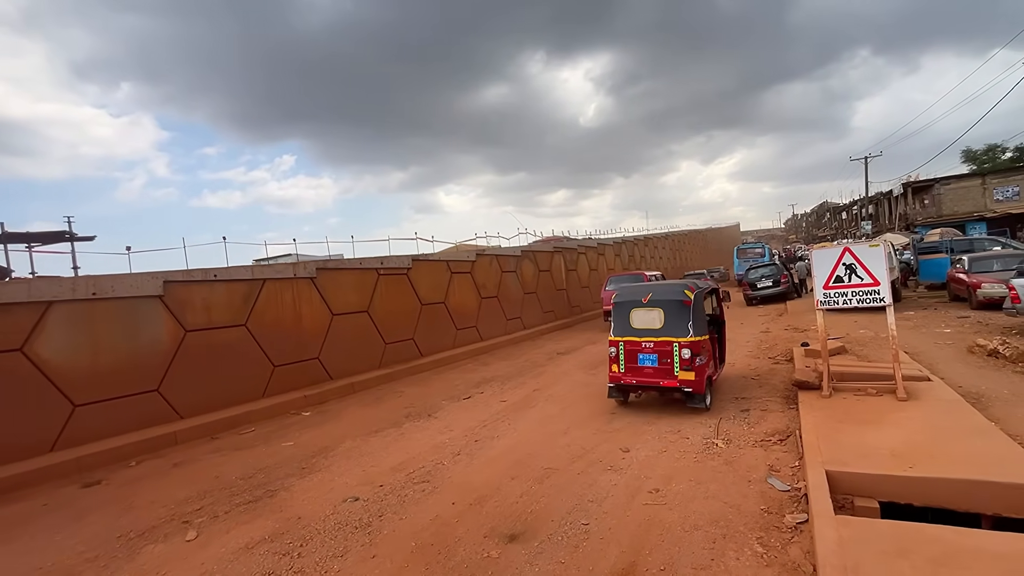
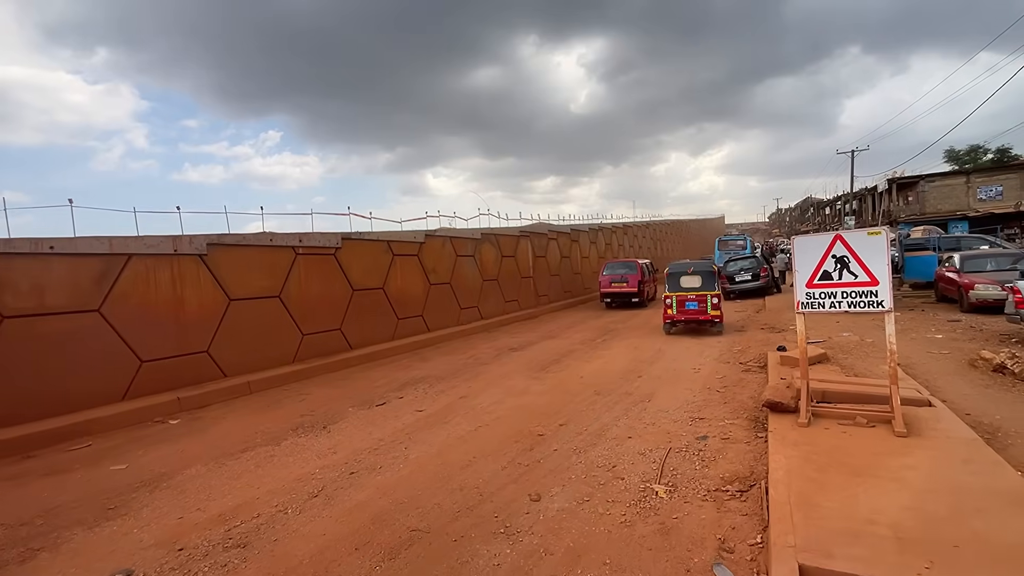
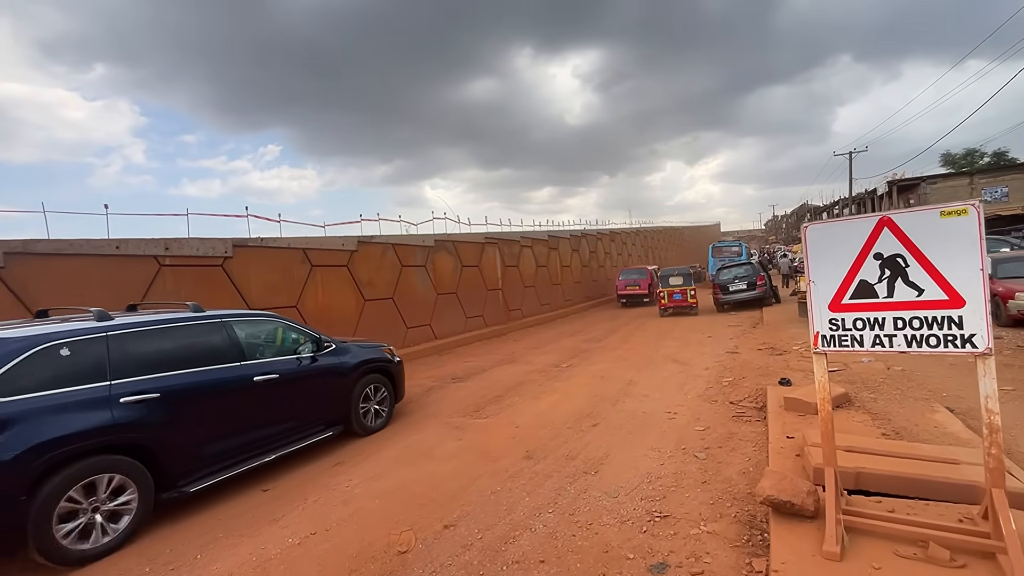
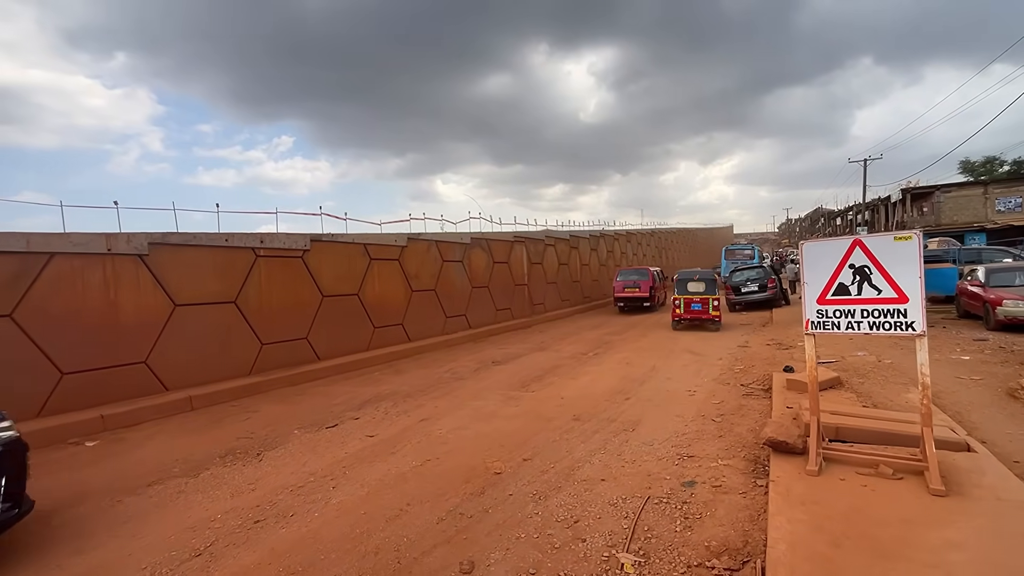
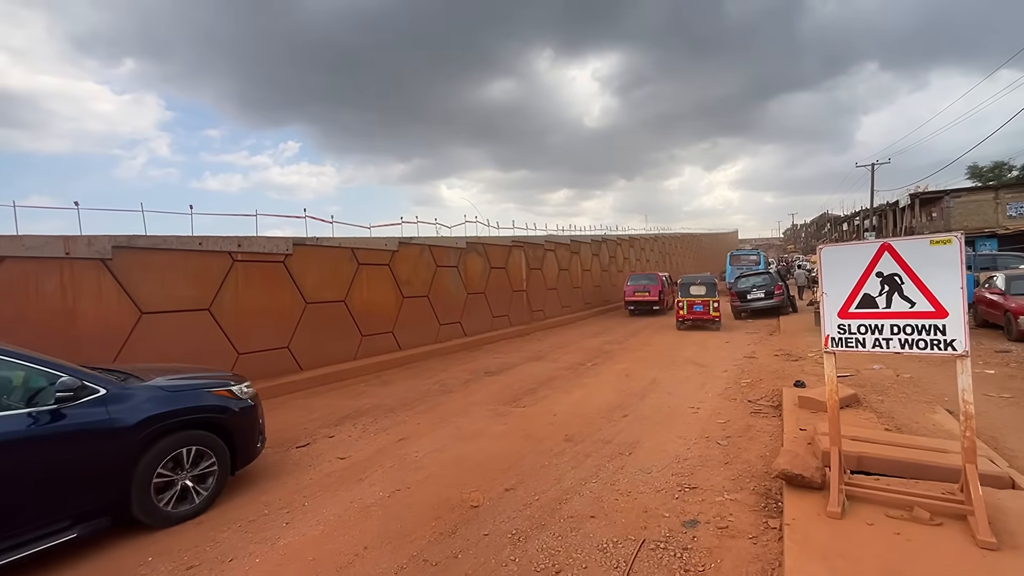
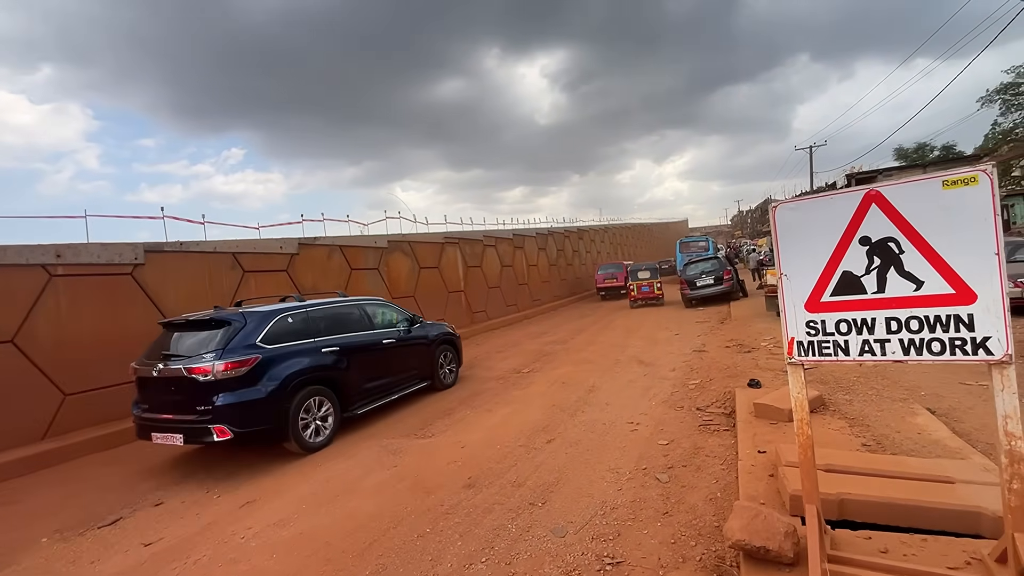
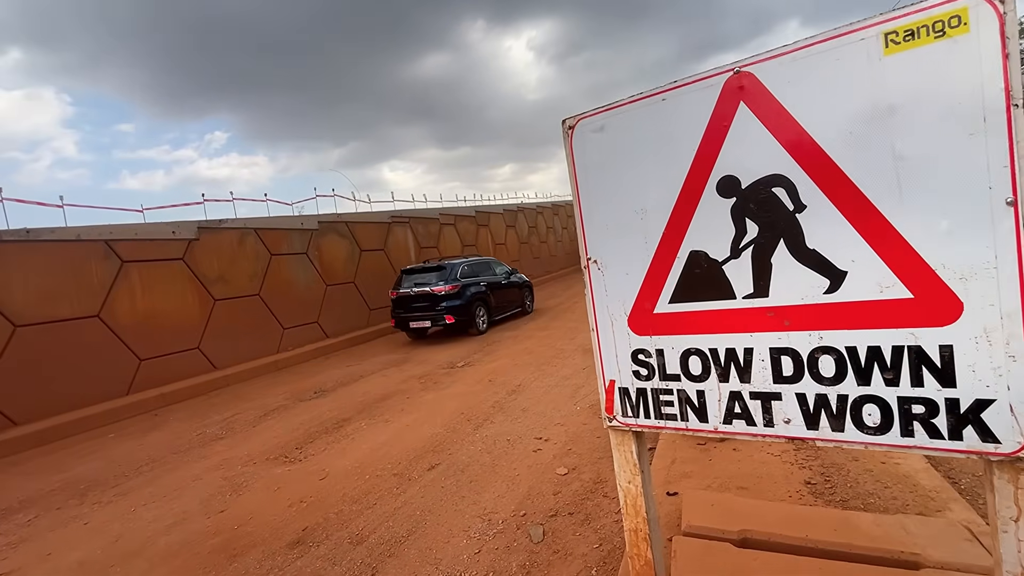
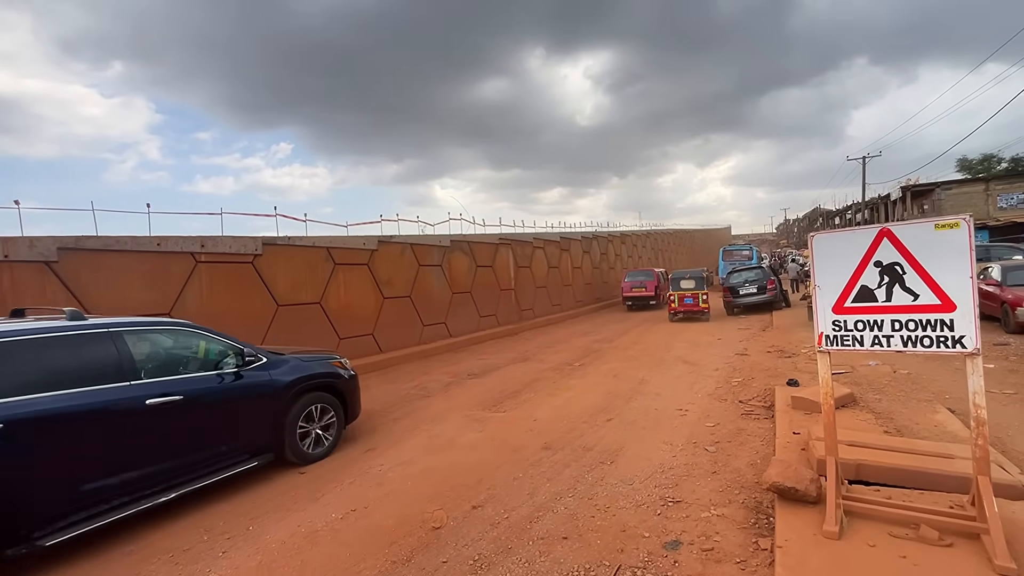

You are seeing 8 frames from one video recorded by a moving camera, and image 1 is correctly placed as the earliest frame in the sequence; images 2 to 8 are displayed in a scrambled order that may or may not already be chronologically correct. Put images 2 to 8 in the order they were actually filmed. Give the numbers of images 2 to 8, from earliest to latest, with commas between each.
2, 4, 5, 8, 3, 6, 7
